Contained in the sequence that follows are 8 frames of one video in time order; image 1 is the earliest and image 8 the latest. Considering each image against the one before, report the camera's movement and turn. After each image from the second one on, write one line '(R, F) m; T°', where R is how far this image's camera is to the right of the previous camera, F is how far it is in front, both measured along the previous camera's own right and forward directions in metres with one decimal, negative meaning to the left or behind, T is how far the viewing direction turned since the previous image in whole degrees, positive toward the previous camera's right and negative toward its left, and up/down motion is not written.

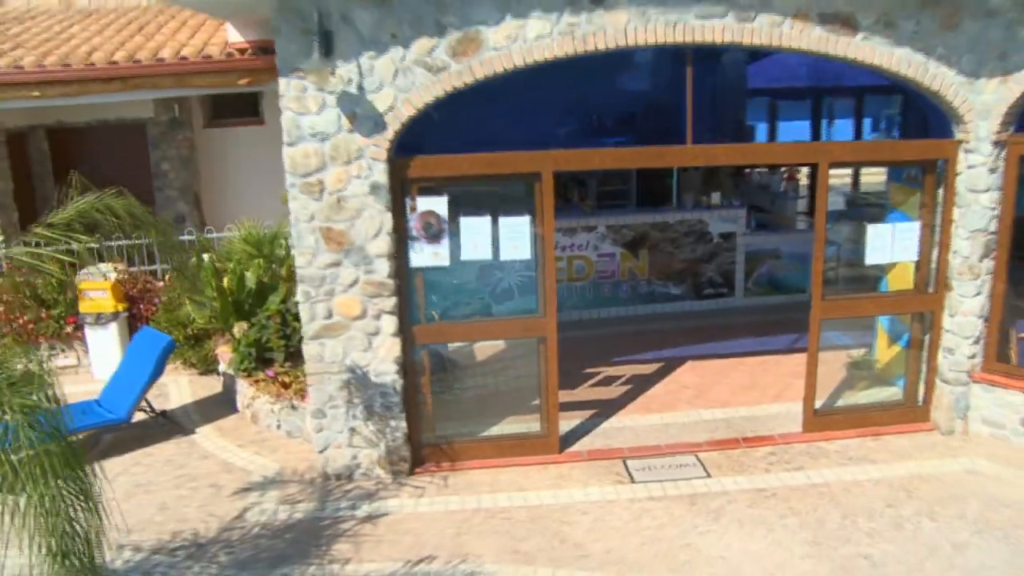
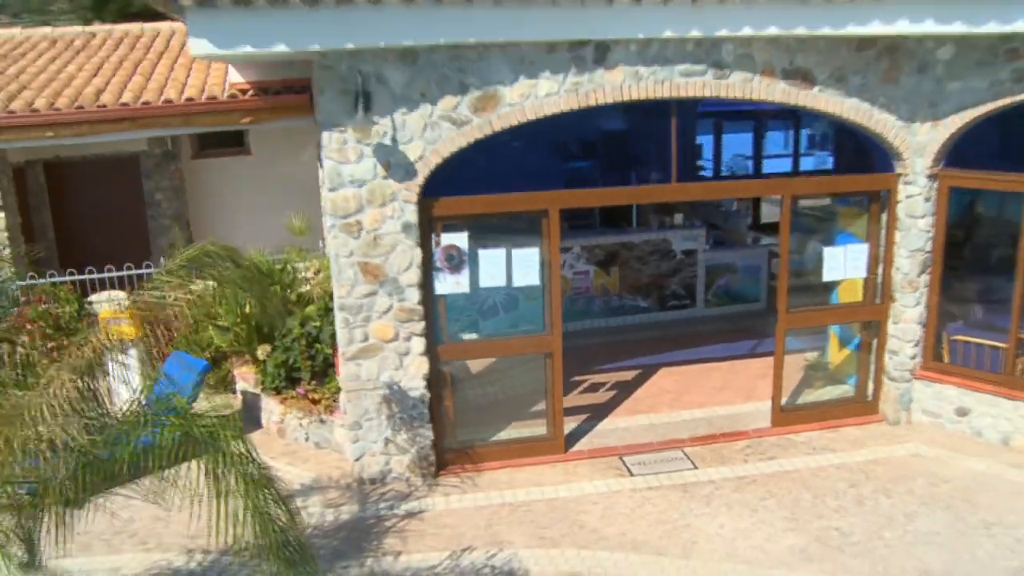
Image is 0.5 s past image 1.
(-0.6, -0.9) m; +4°
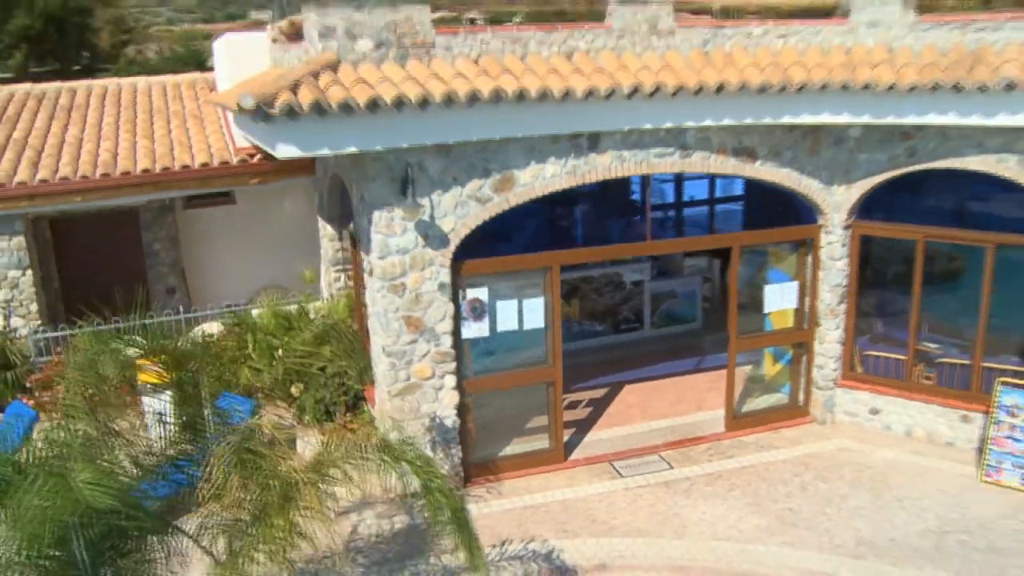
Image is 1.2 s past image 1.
(-1.1, -1.6) m; +6°
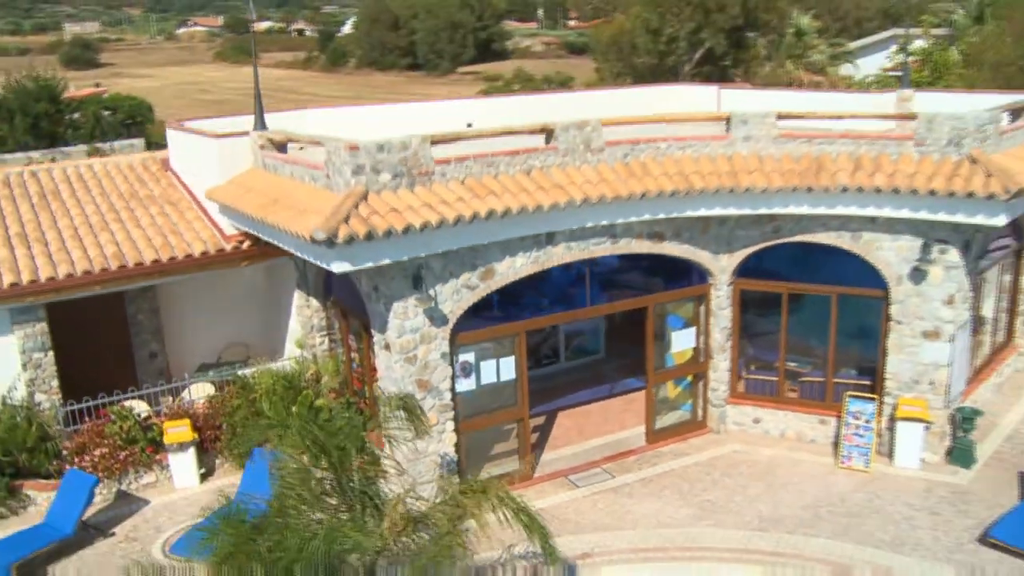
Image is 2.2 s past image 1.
(-1.6, -2.5) m; +9°
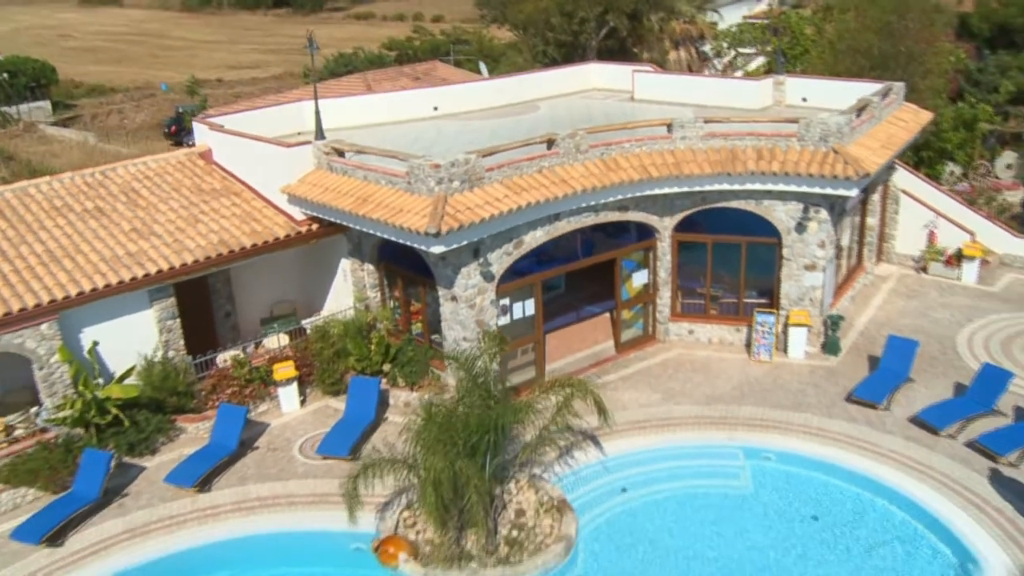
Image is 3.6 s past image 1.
(-2.5, -4.7) m; +8°
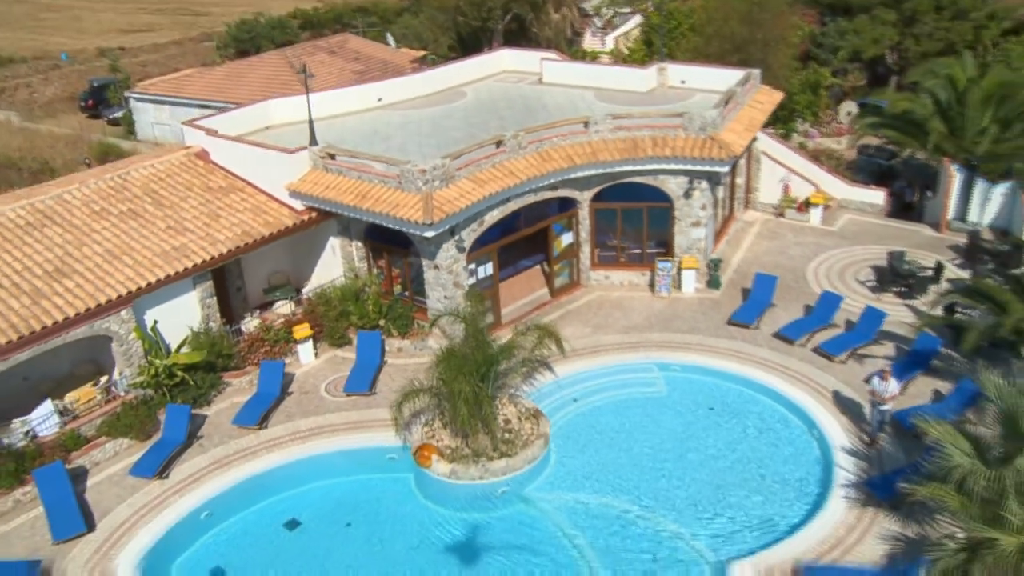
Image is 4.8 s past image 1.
(-1.8, -5.0) m; +7°
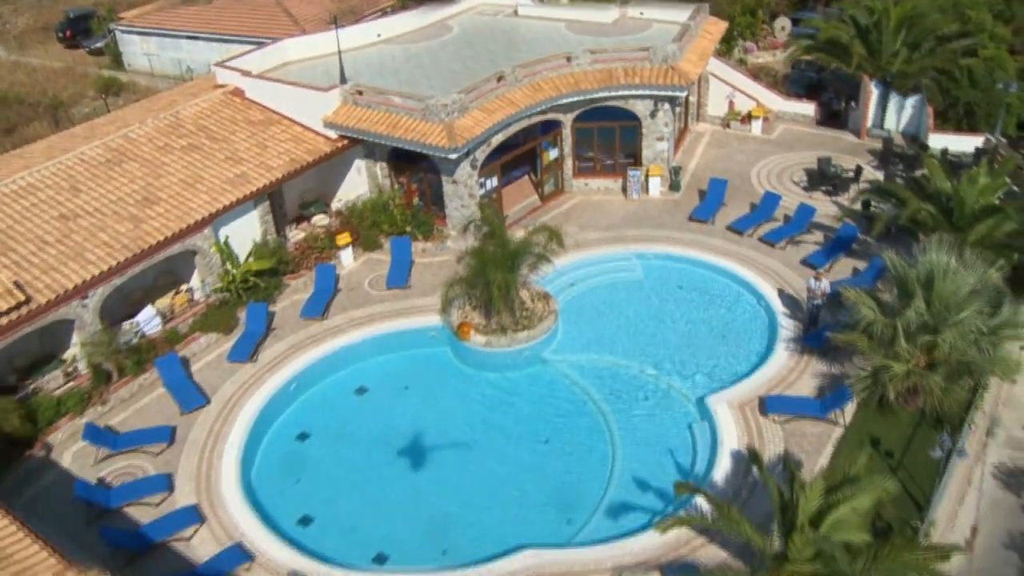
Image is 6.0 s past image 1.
(-1.8, -4.8) m; +3°
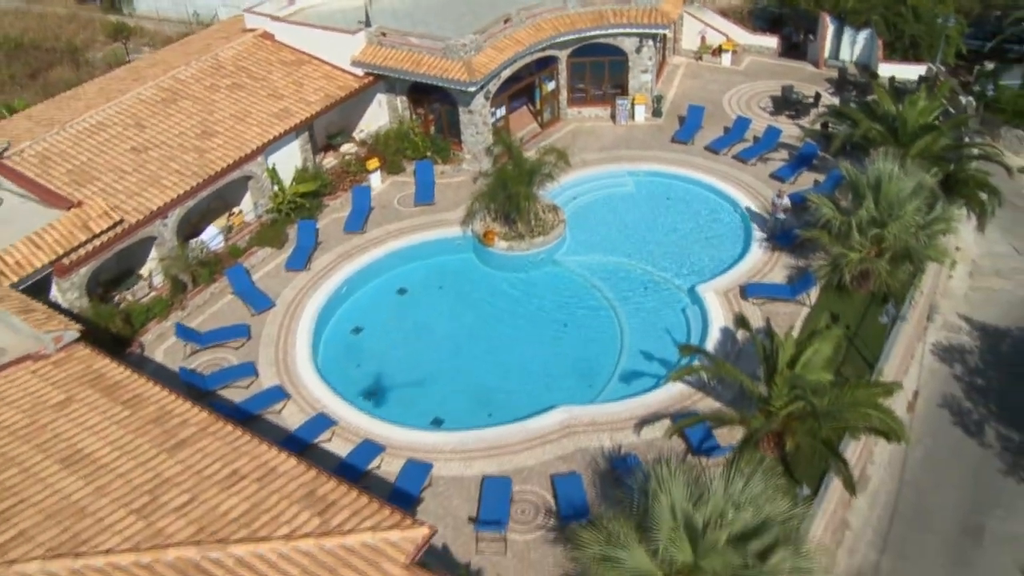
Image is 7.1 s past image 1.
(-1.7, -4.0) m; +3°
